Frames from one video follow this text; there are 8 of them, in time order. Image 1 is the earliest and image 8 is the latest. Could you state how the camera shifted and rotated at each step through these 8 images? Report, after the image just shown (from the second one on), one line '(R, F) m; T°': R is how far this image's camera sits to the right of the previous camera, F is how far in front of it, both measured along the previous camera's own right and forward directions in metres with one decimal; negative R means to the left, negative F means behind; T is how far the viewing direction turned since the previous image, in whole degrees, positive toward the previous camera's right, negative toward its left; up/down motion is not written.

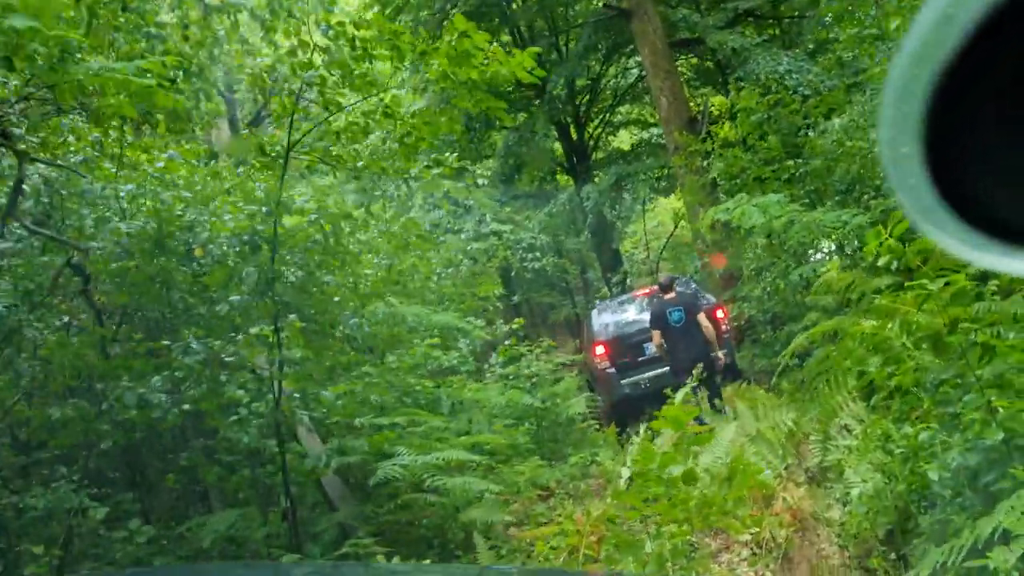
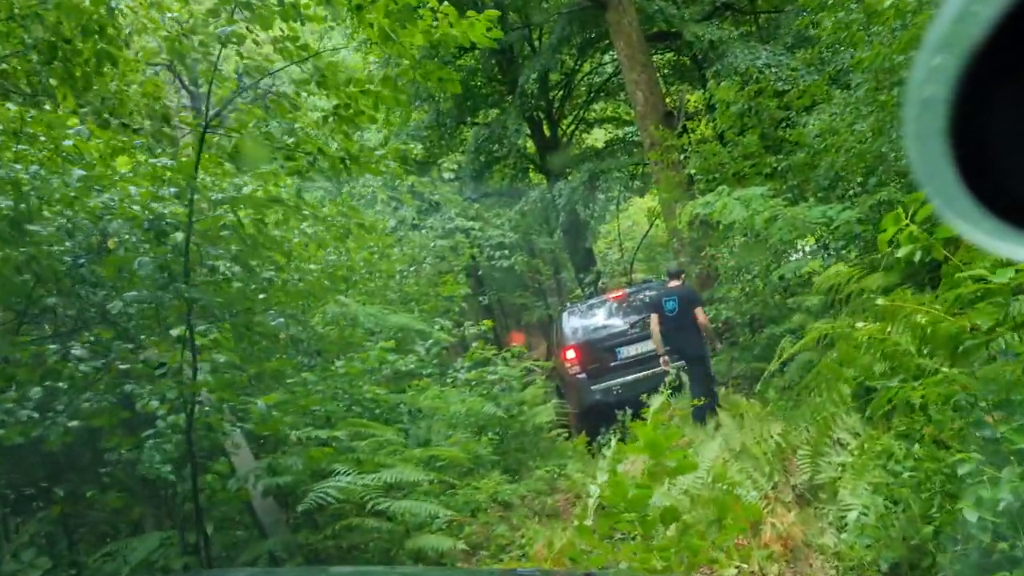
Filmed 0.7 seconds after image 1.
(+0.1, +0.6) m; +2°
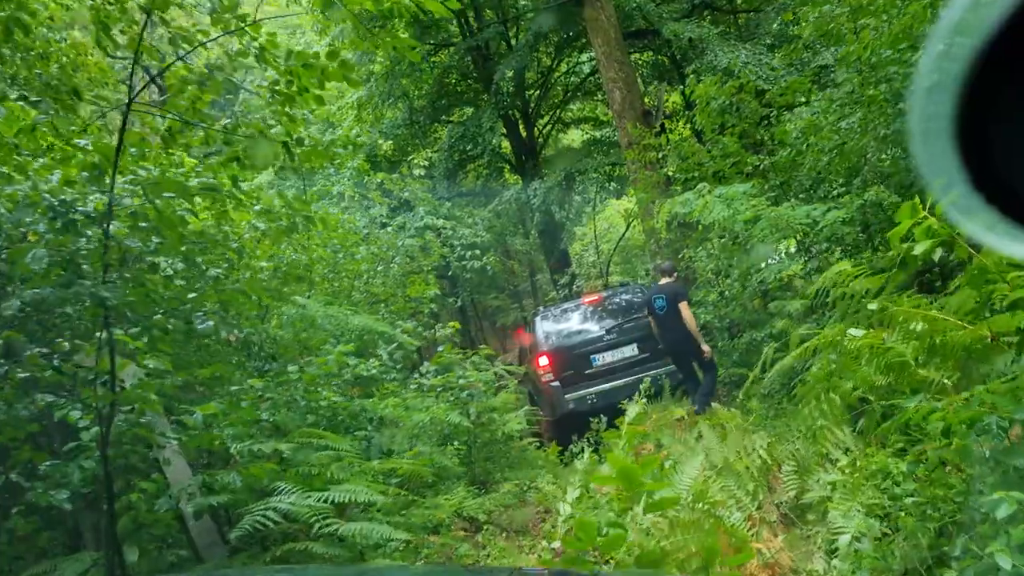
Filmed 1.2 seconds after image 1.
(+0.1, +0.4) m; +1°
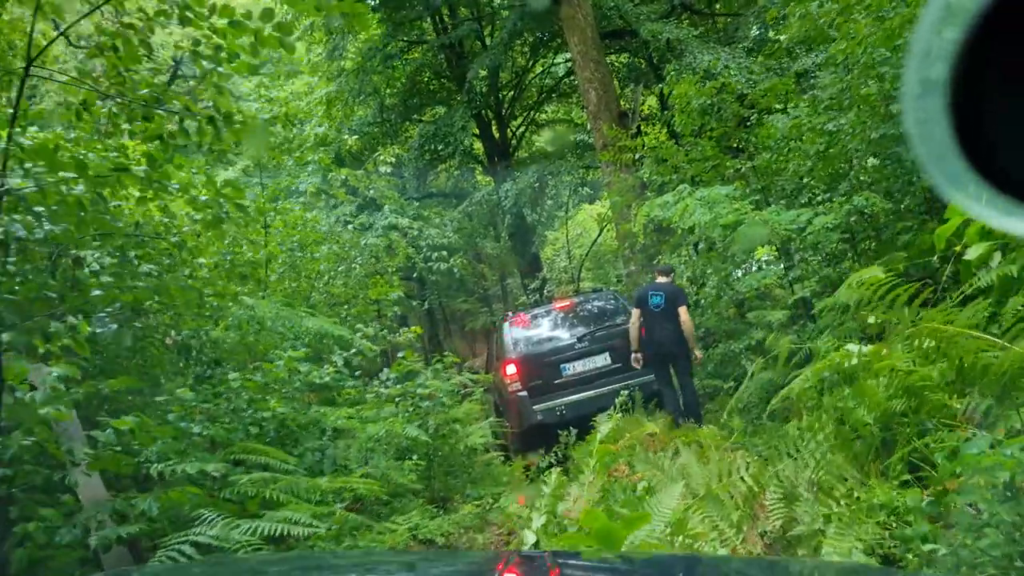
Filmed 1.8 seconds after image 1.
(0.0, +0.5) m; +2°
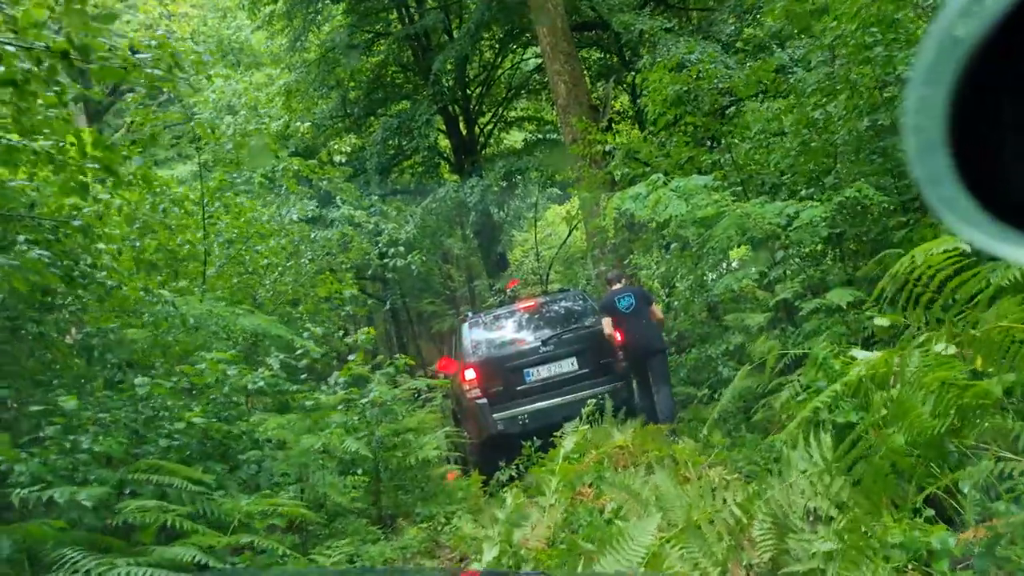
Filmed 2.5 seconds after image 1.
(+0.1, +0.7) m; +2°
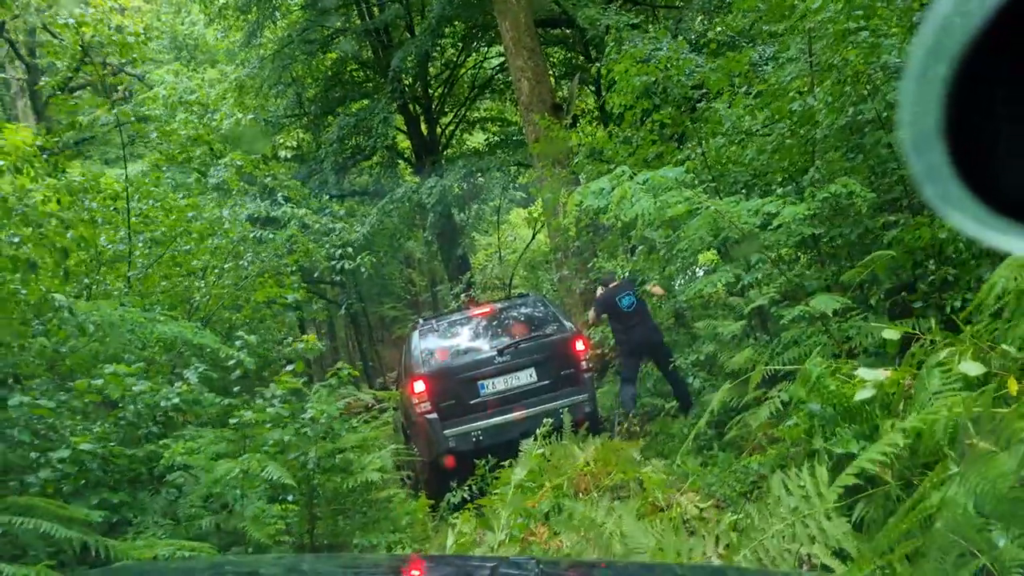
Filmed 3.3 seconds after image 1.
(+0.1, +0.7) m; +2°
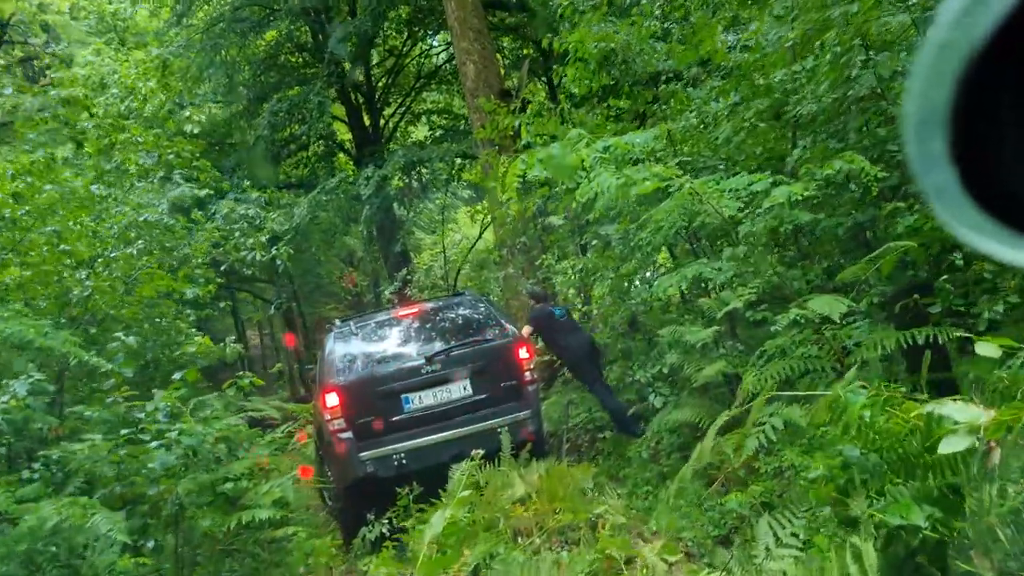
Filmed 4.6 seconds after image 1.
(+0.1, +1.2) m; +3°
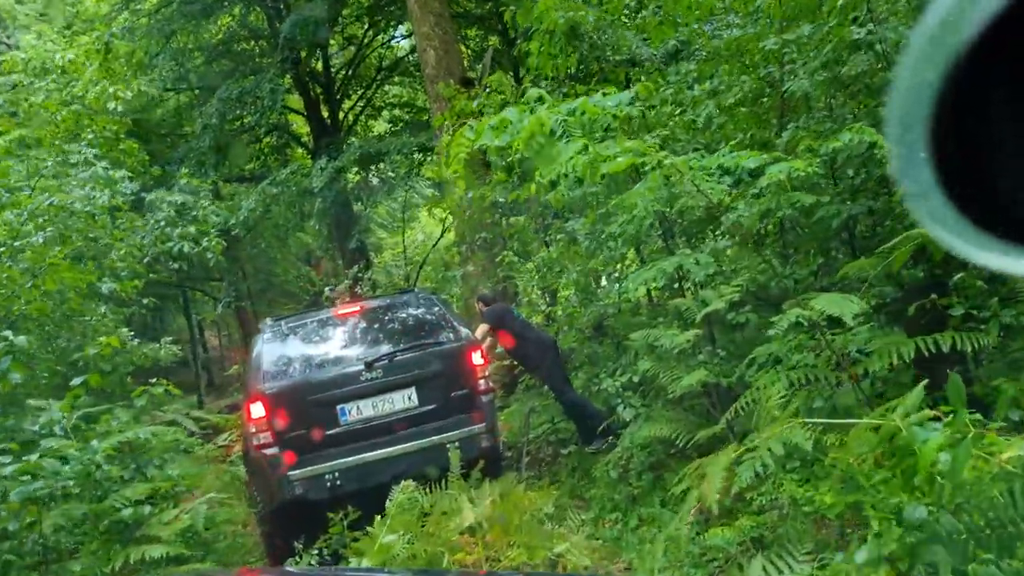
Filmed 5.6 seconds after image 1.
(+0.1, +0.8) m; +2°
